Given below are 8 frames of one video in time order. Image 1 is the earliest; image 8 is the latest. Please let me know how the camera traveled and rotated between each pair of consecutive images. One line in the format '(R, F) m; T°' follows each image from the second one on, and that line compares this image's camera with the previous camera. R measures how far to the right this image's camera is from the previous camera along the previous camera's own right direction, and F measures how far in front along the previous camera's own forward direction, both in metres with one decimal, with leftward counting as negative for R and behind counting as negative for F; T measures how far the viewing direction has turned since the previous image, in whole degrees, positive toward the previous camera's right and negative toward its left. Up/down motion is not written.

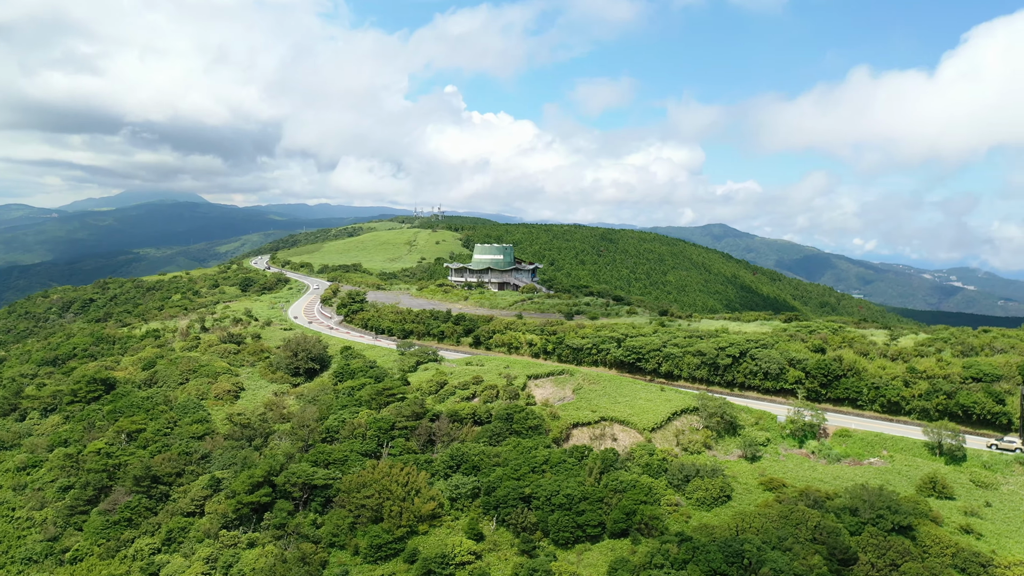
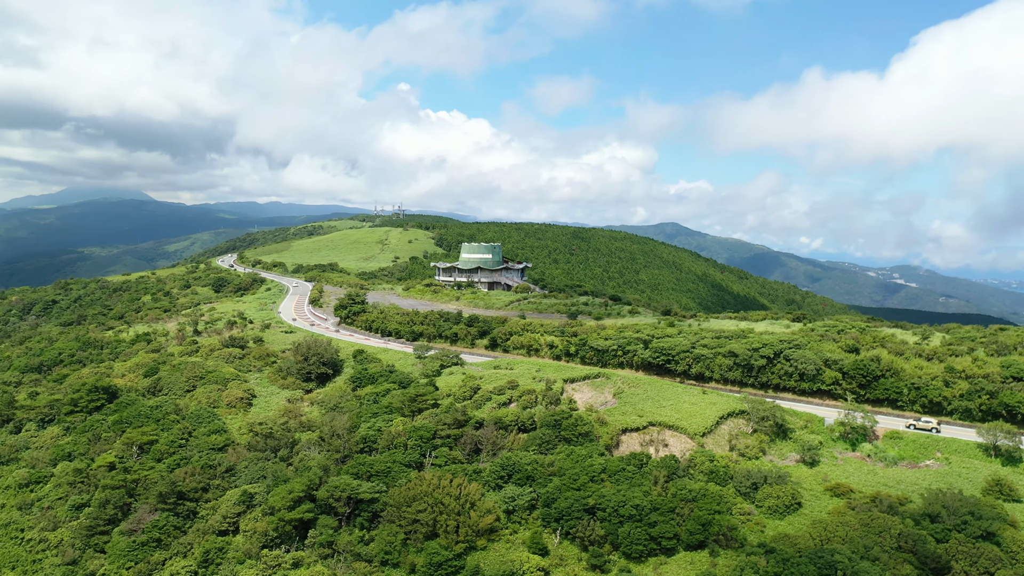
(-4.4, +1.8) m; +3°
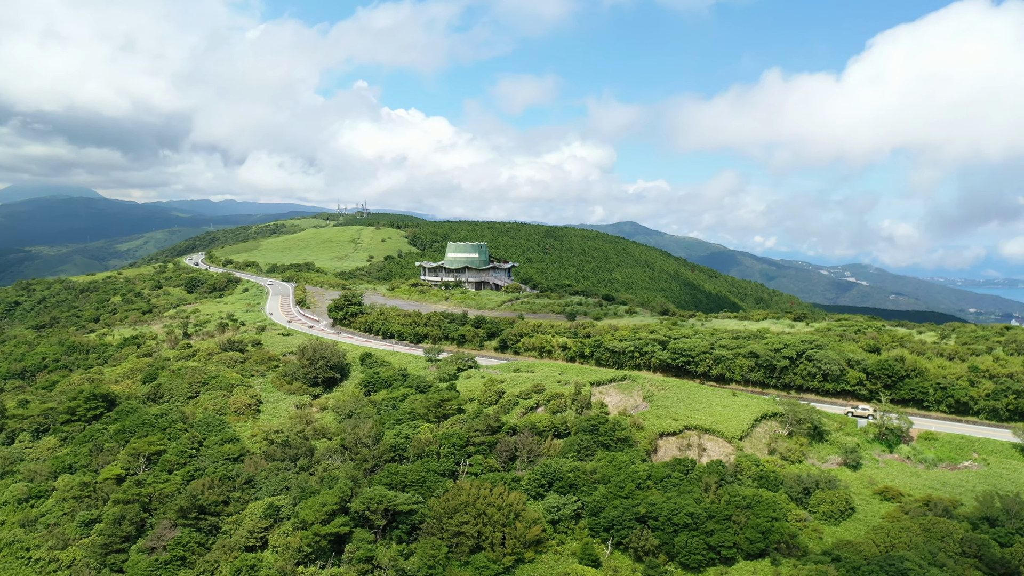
(-3.5, +1.4) m; +3°
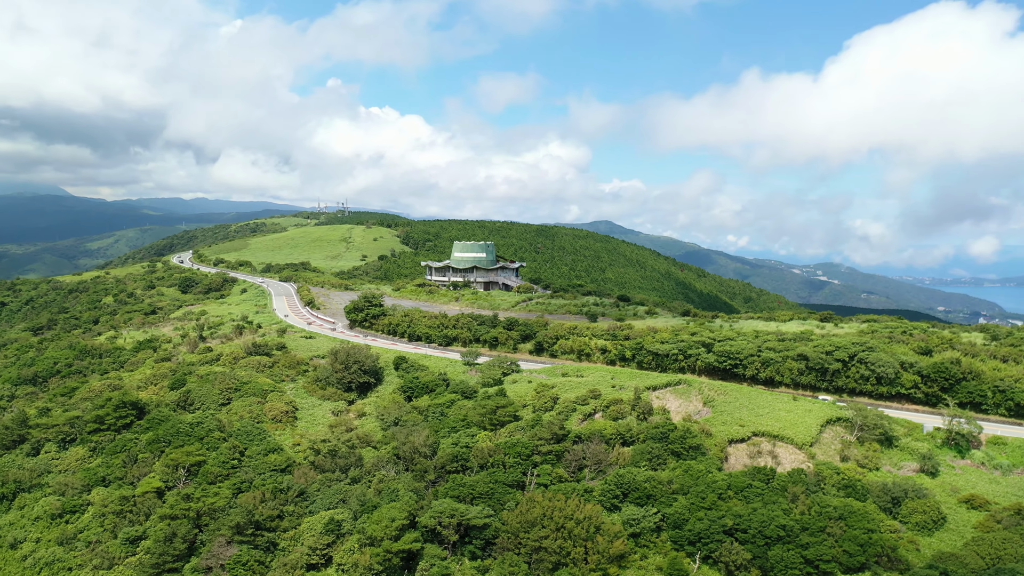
(-4.0, +1.6) m; +2°
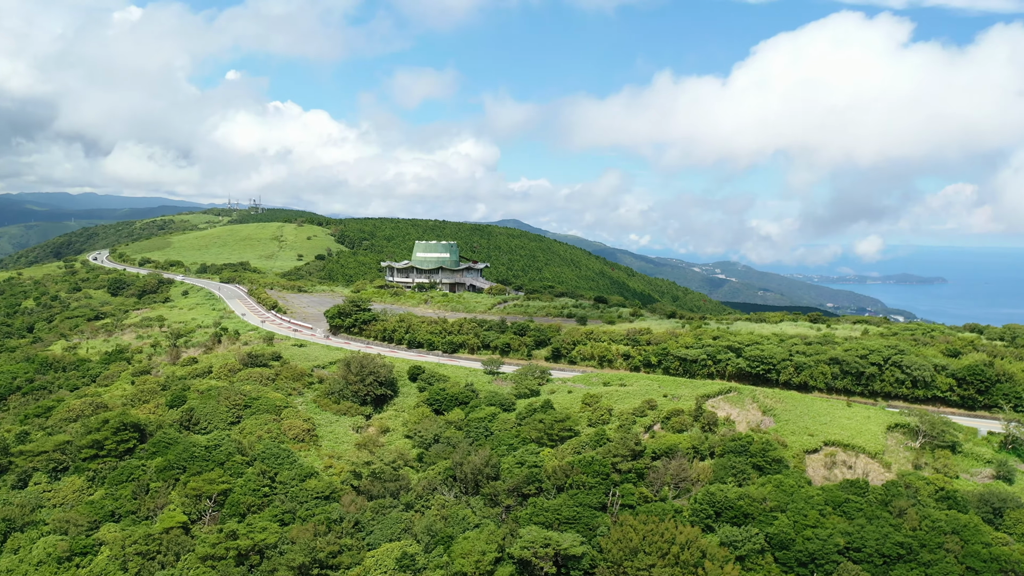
(-6.8, +3.2) m; +7°
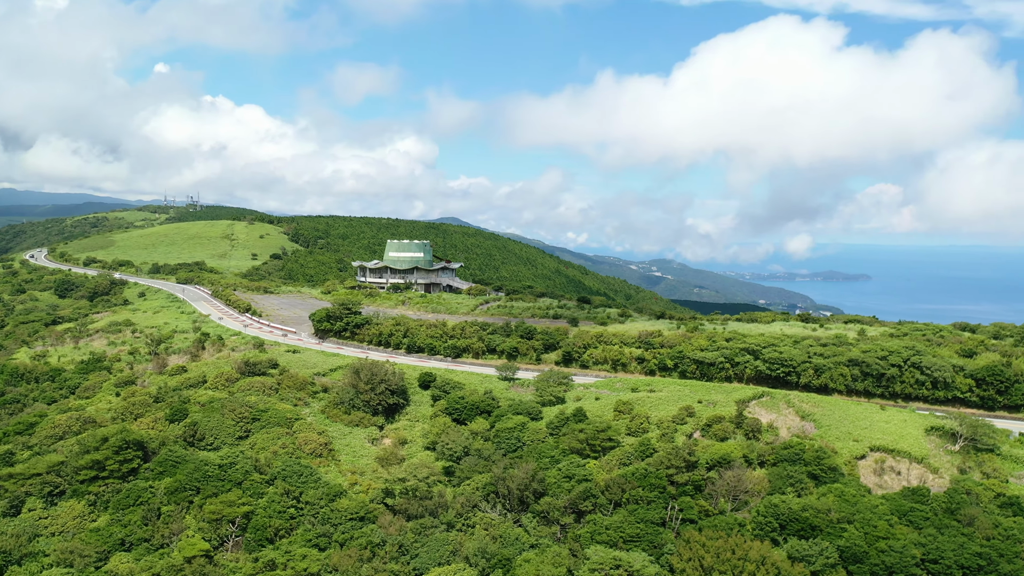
(-4.3, +2.2) m; +4°
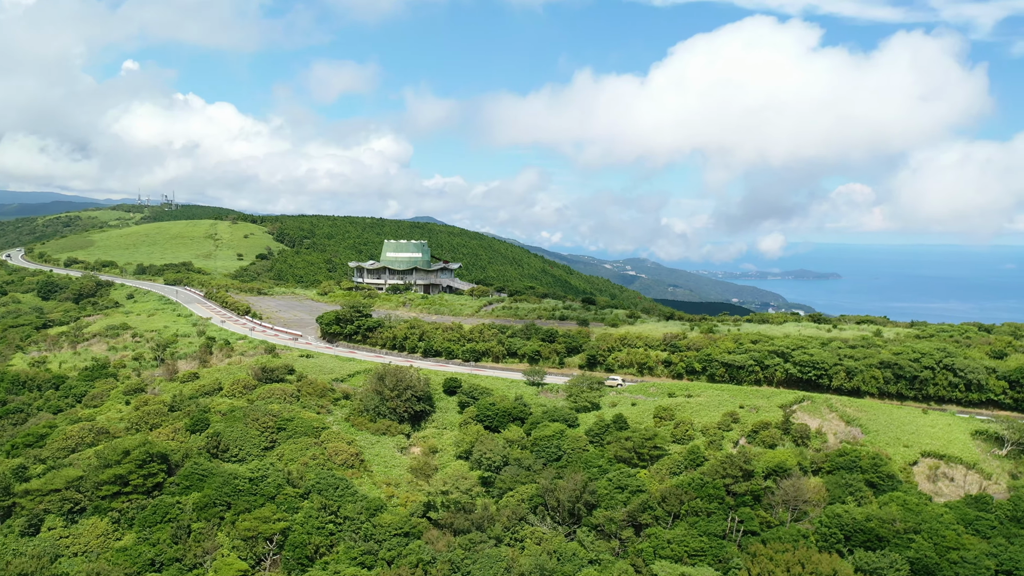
(-2.8, +1.4) m; +2°
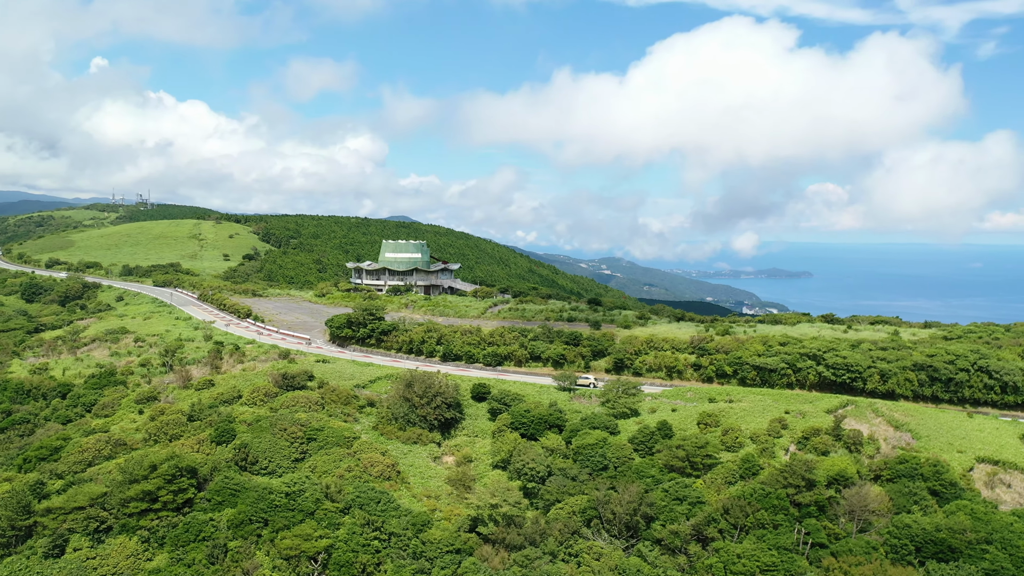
(-2.8, +1.5) m; +2°
